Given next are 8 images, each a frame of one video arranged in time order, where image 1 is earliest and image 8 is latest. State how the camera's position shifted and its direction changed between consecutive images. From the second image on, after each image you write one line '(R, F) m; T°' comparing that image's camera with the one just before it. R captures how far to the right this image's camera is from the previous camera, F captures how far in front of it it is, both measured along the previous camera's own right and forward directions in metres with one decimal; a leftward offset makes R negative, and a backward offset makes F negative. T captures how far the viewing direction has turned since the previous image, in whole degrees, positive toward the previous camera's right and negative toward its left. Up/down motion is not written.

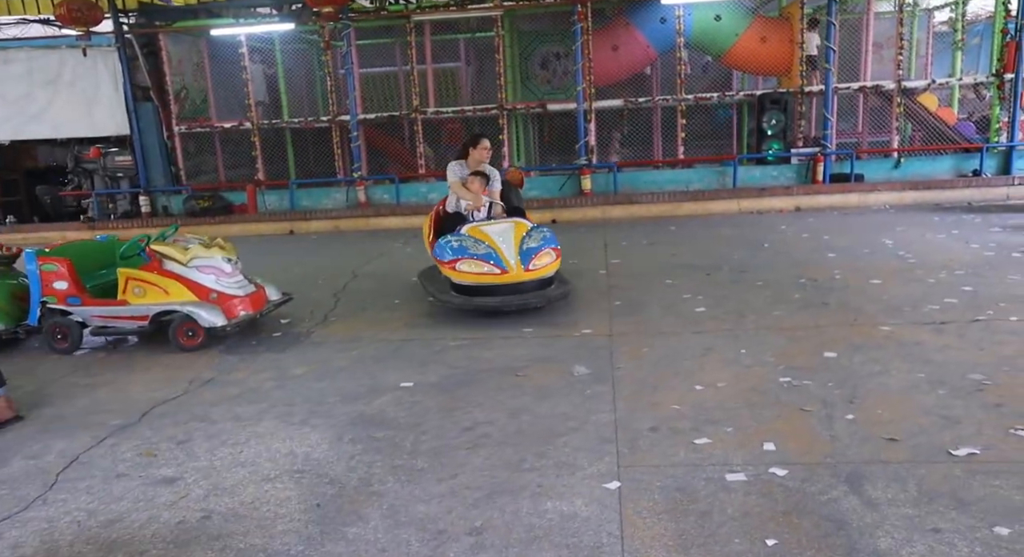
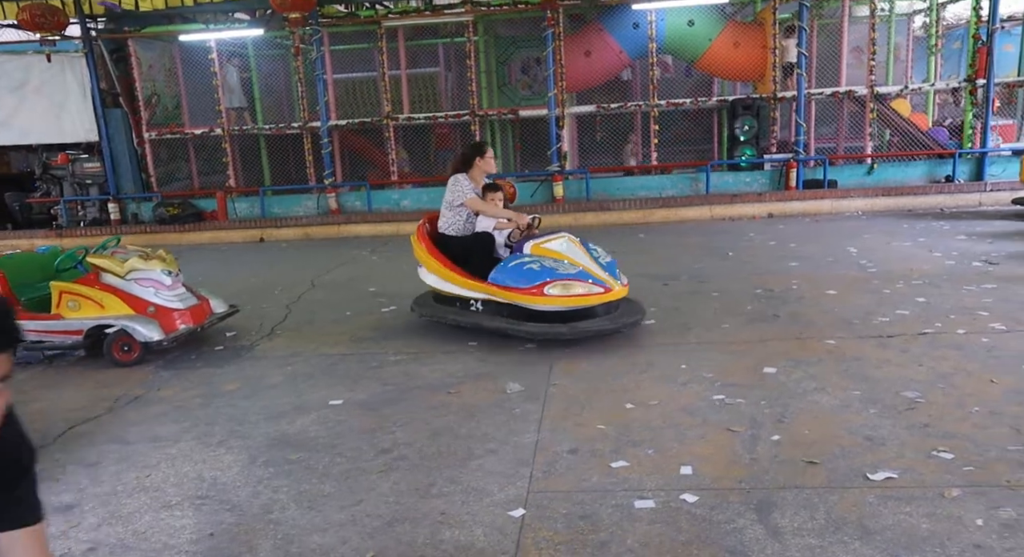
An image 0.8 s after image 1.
(+0.3, +0.1) m; 0°
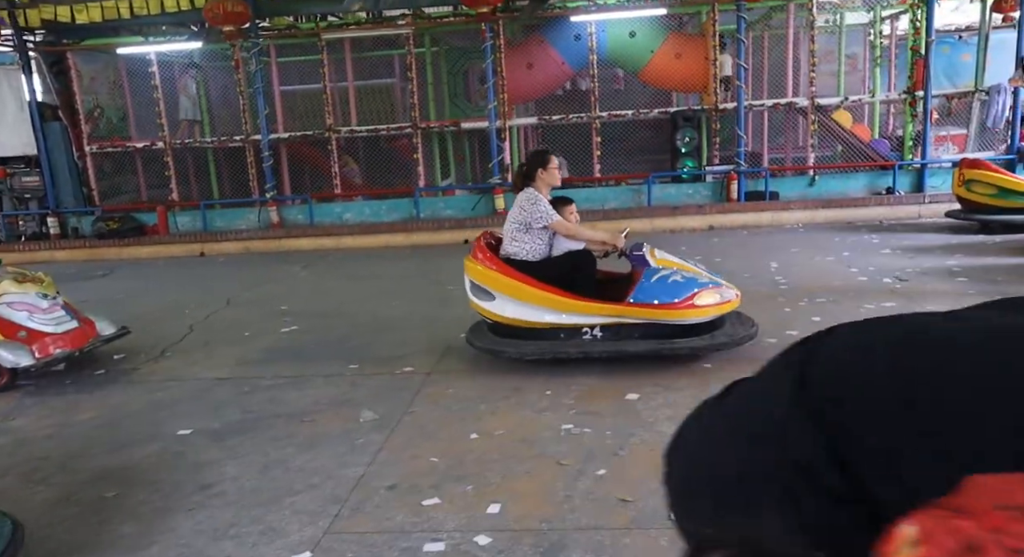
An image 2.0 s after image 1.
(+0.6, +0.1) m; 0°
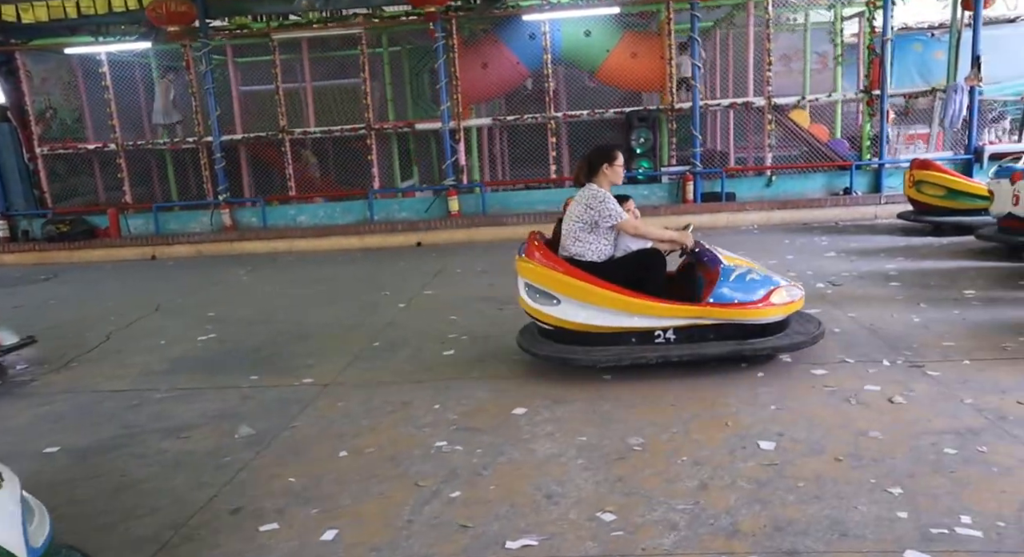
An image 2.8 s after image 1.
(+0.5, +0.1) m; 0°
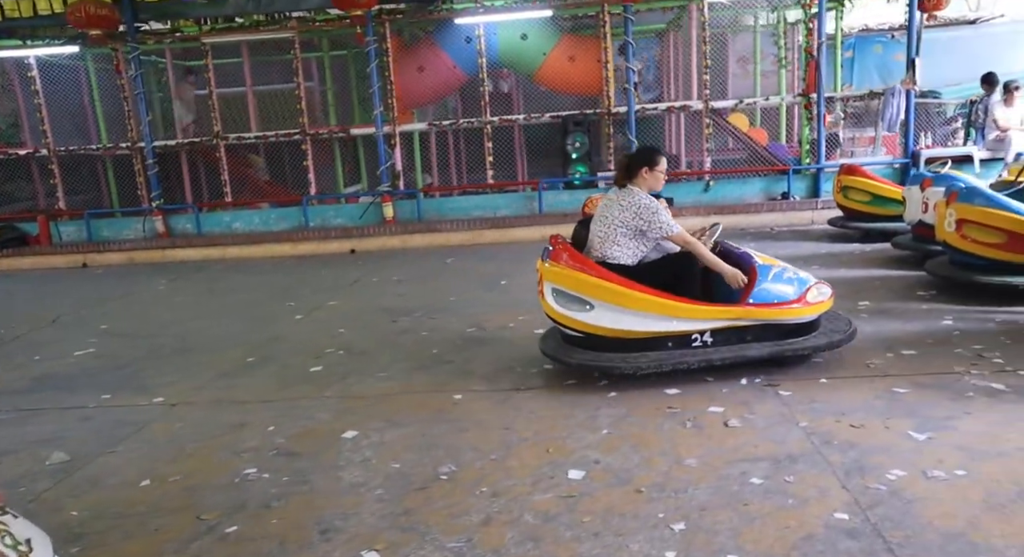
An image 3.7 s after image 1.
(+0.7, +0.1) m; 0°
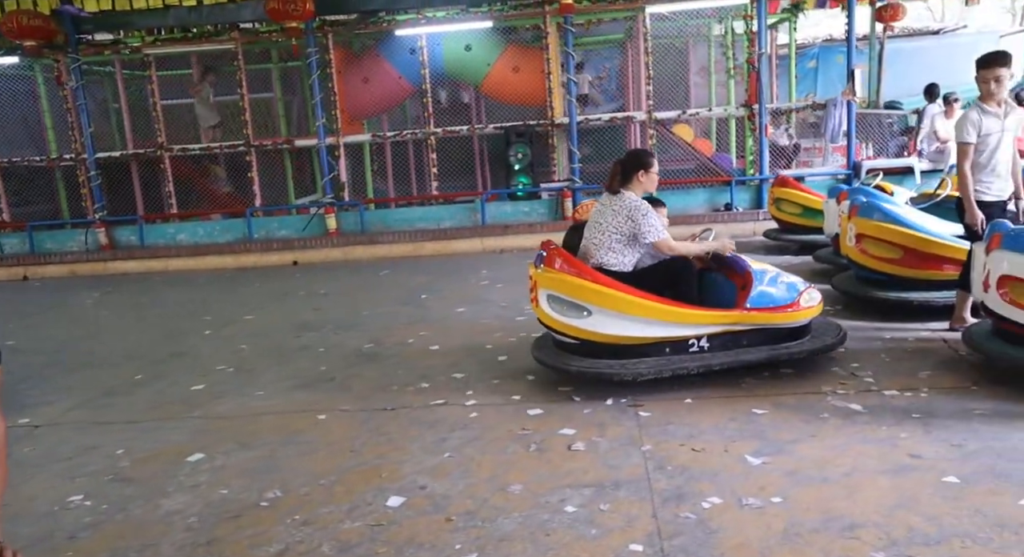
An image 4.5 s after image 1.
(+0.6, +0.1) m; 0°
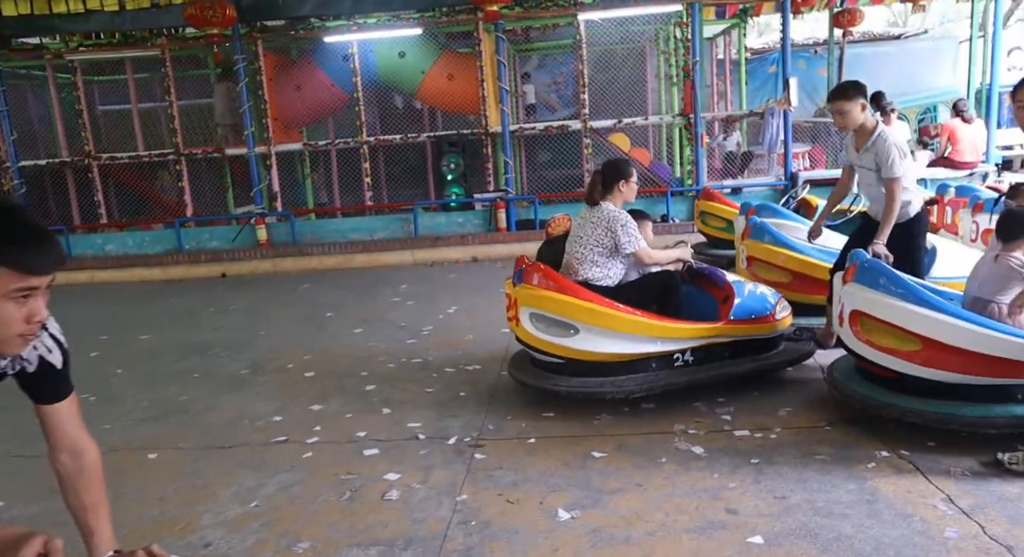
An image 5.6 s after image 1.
(+0.7, +0.2) m; 0°
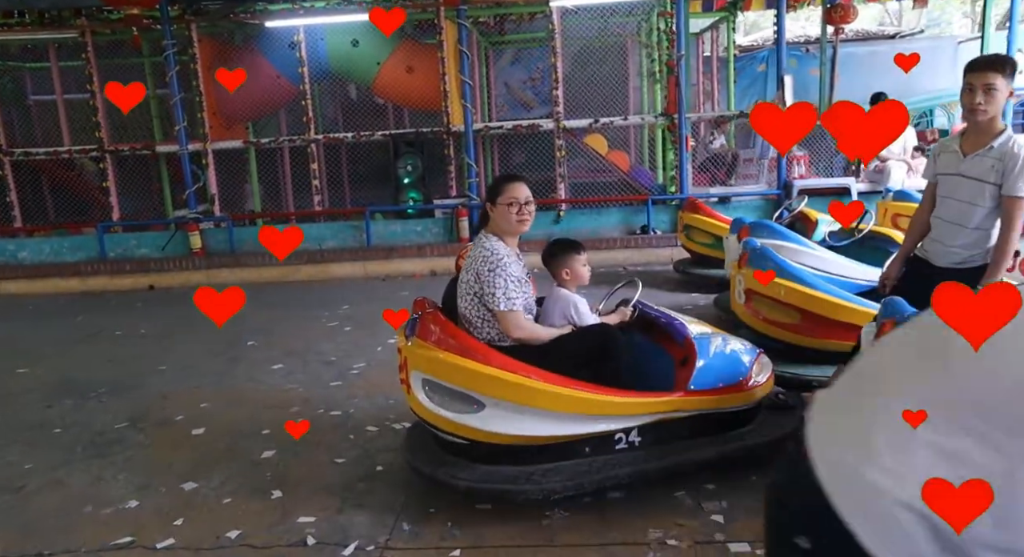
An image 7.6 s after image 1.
(+0.2, +0.8) m; +1°
